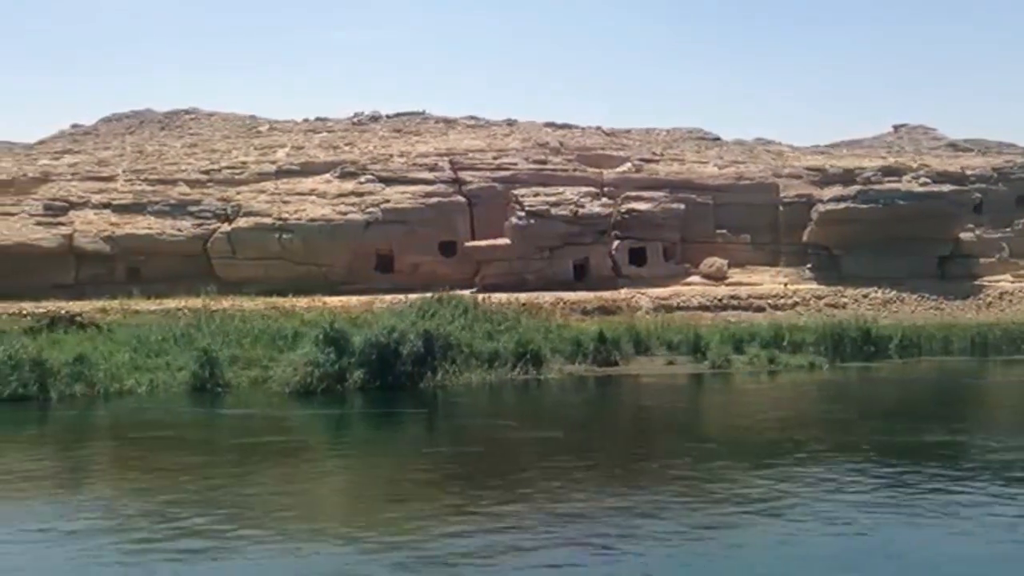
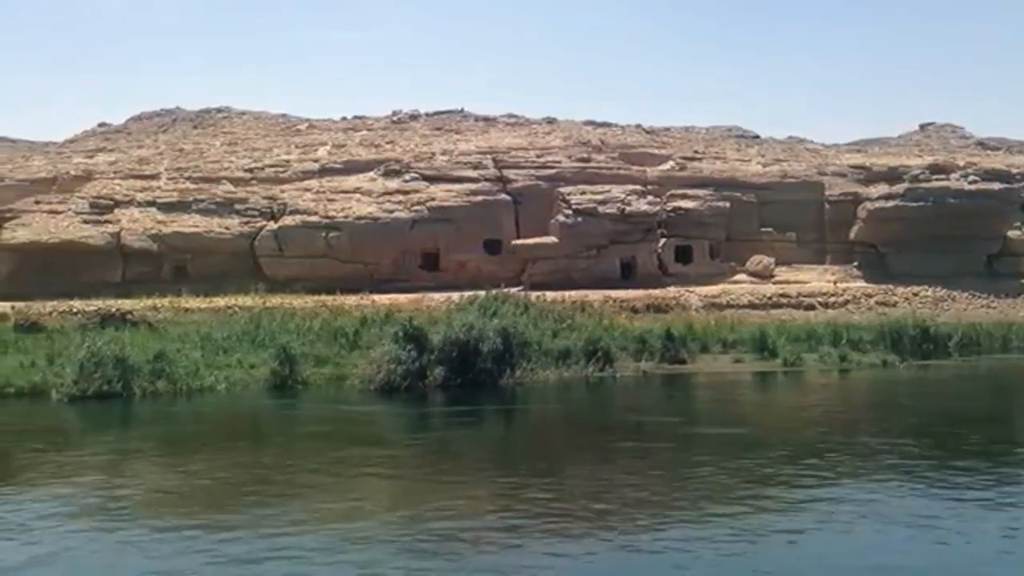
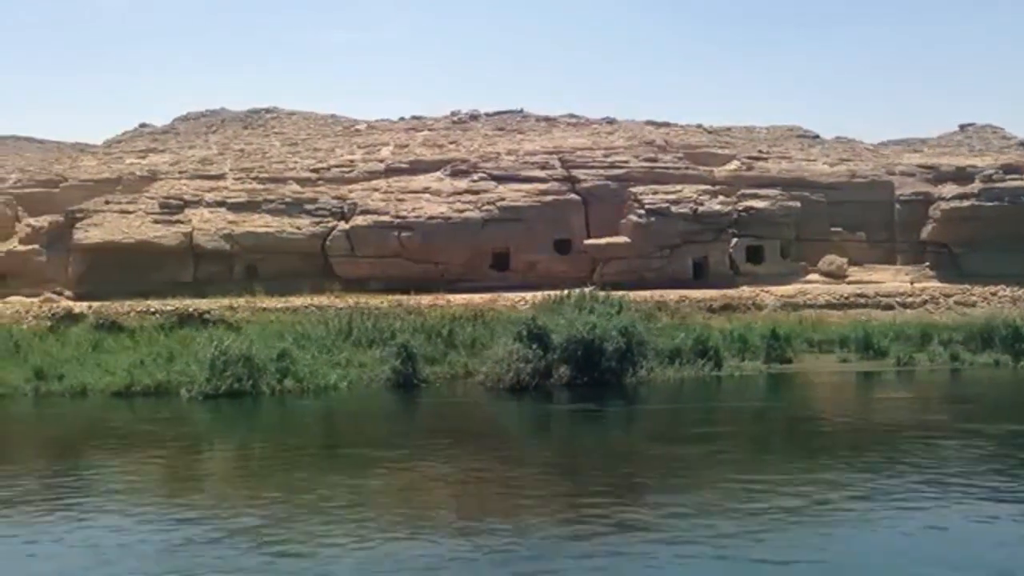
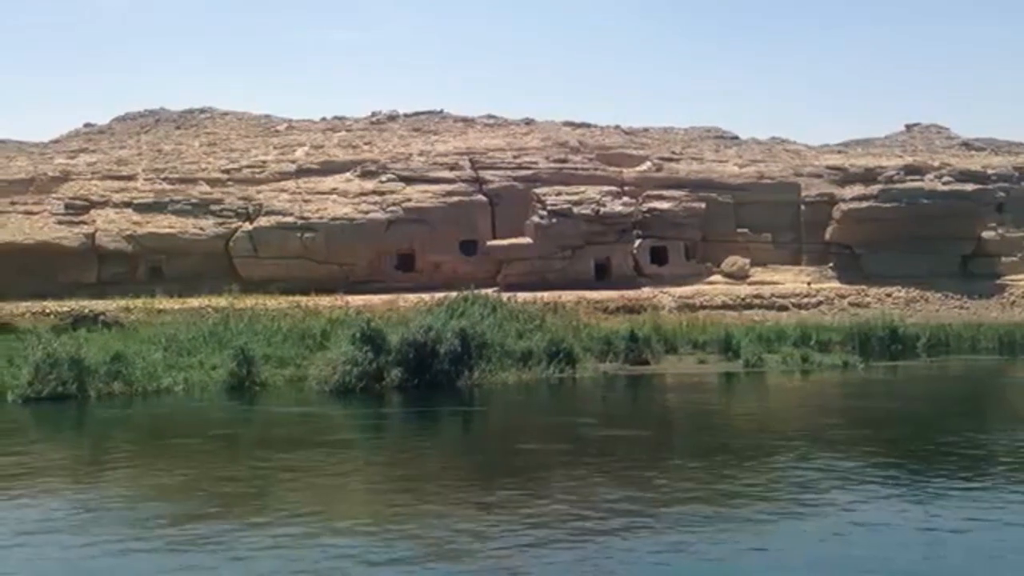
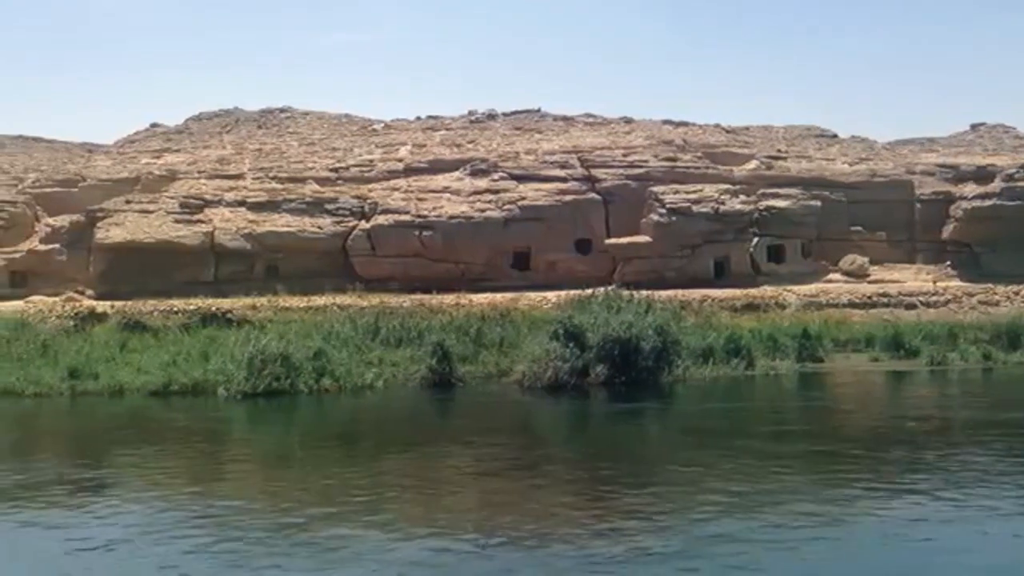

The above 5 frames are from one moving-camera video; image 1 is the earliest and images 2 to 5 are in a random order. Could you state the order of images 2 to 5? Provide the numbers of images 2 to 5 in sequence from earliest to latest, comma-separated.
4, 2, 3, 5
